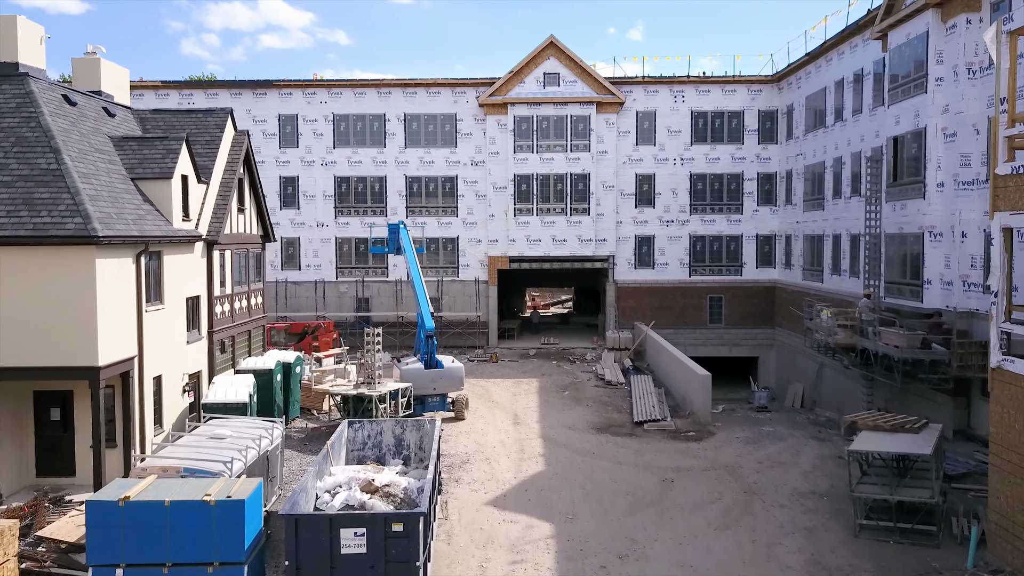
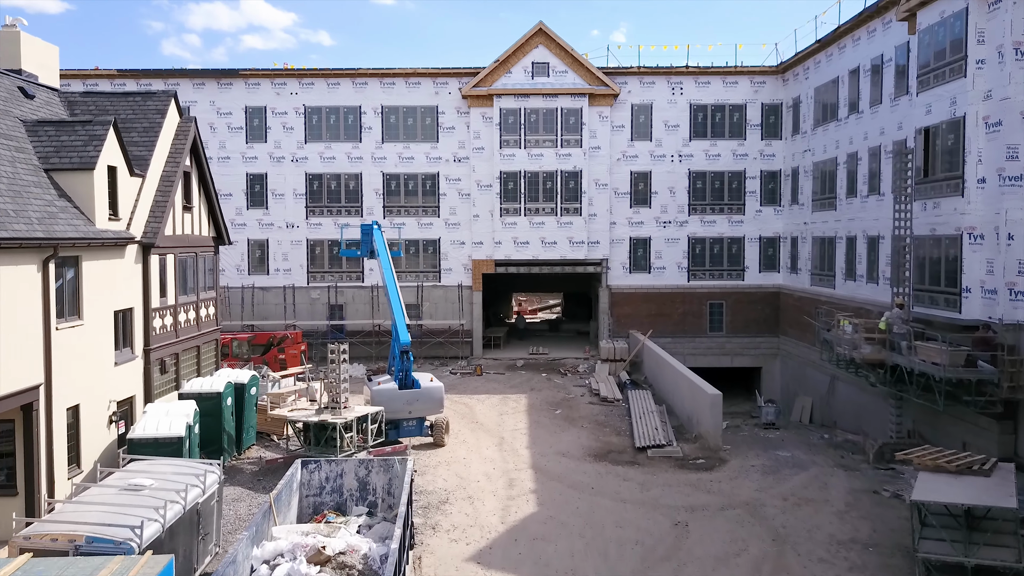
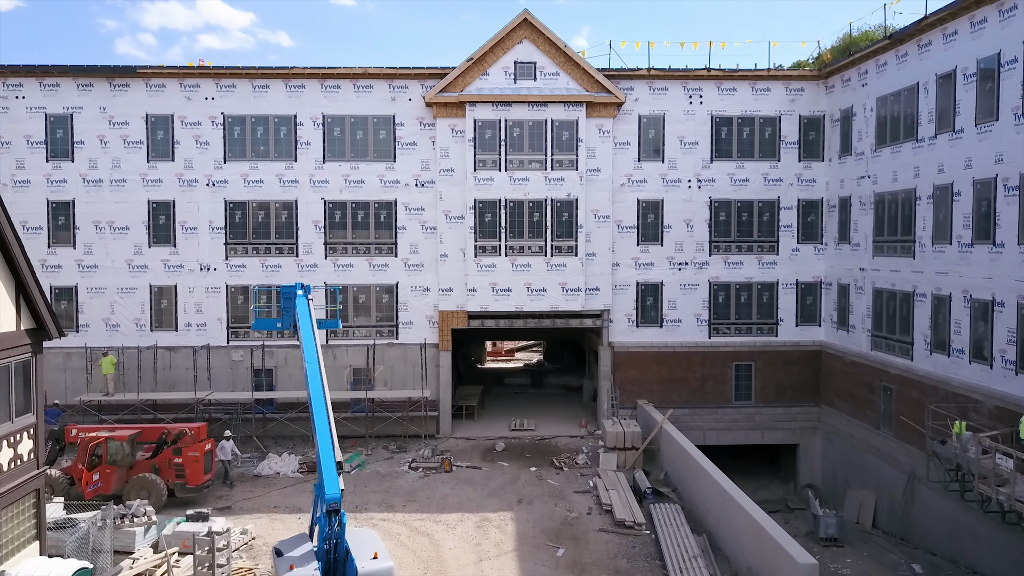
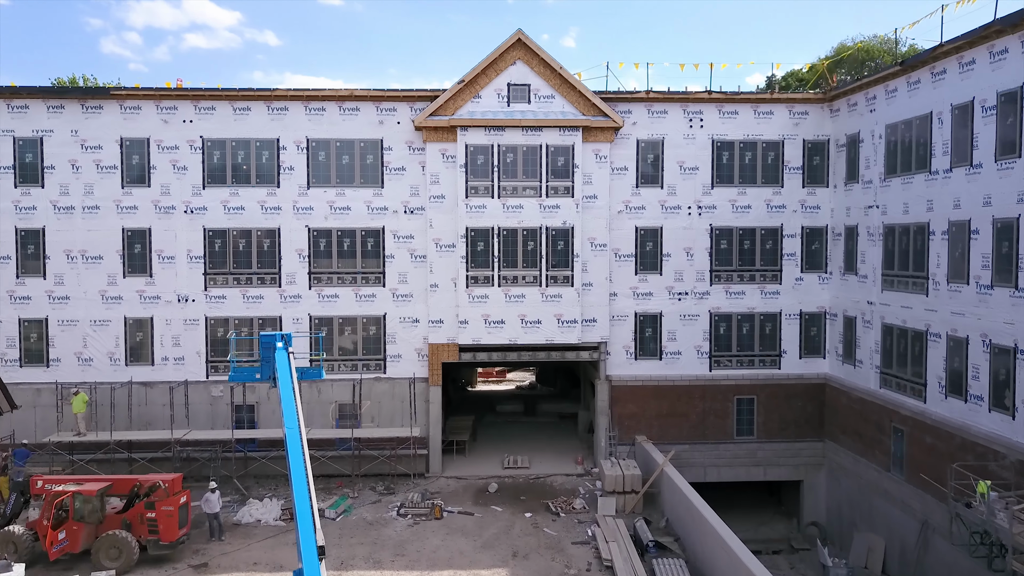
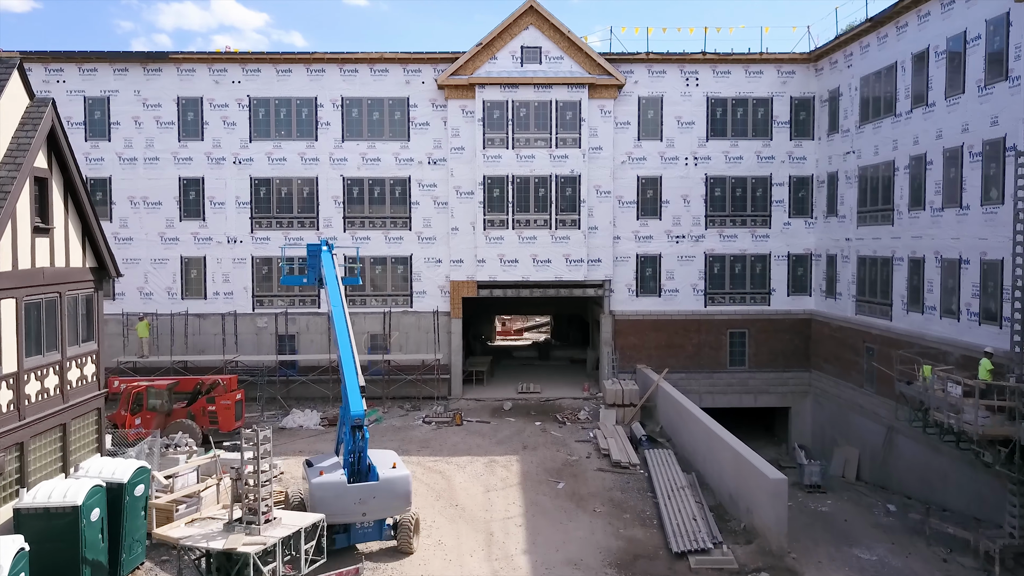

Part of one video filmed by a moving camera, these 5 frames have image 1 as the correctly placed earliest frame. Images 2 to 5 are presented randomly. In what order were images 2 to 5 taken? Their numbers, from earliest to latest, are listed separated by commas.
2, 5, 3, 4
